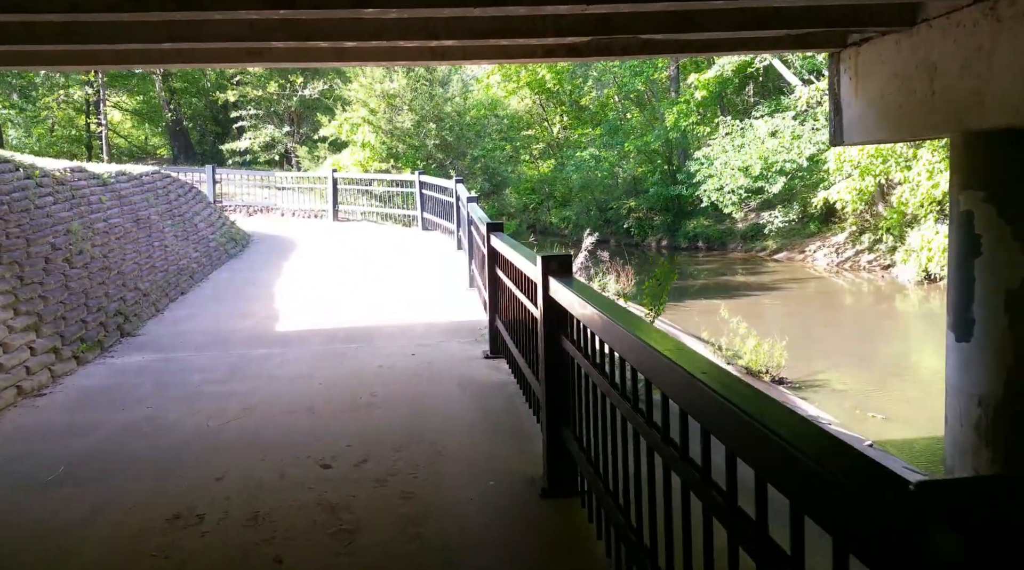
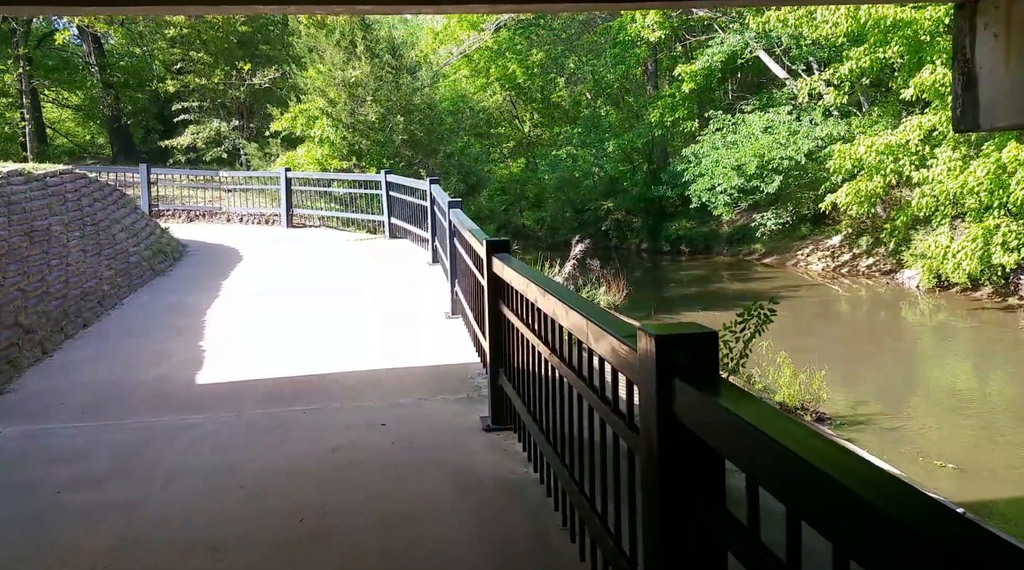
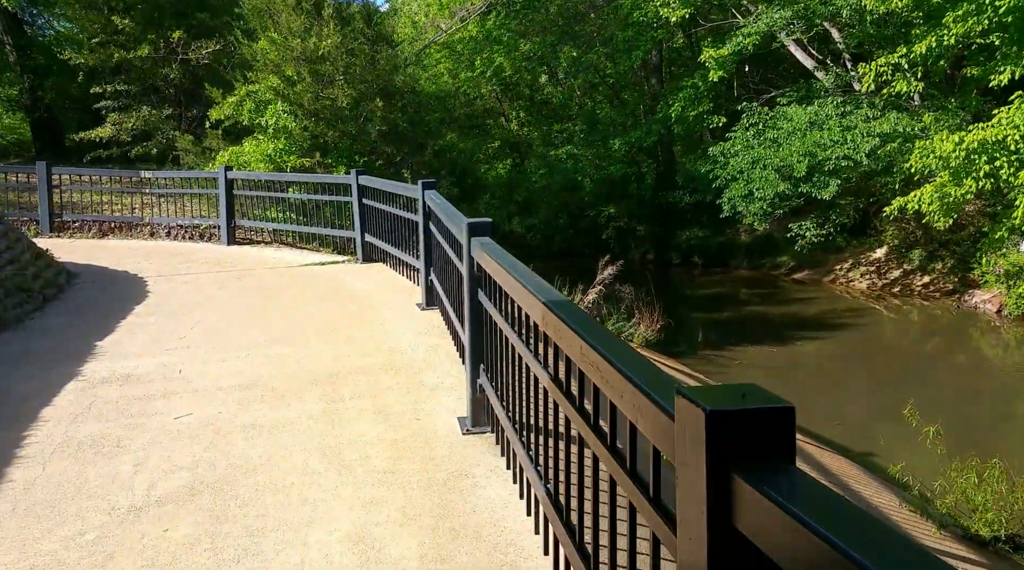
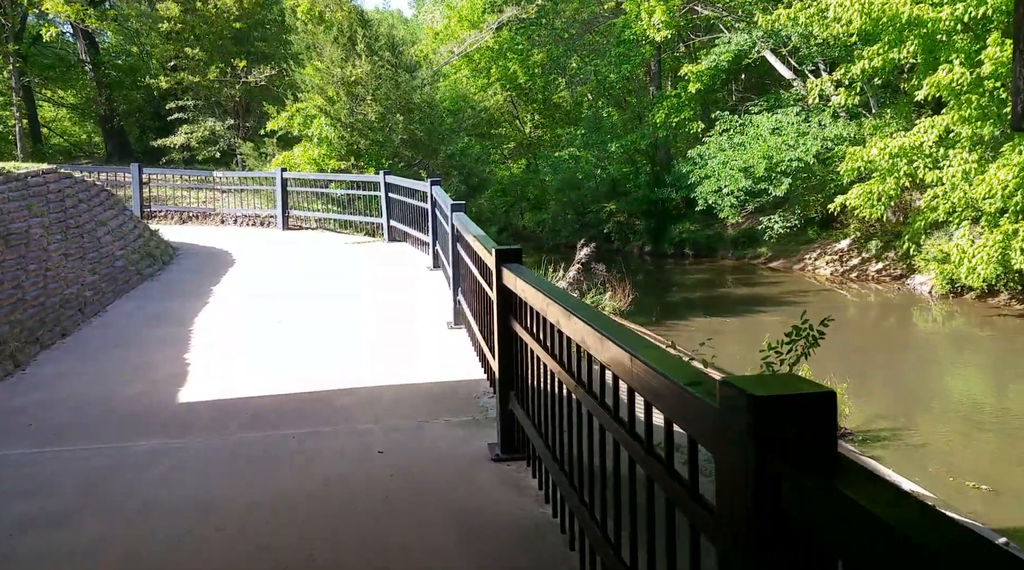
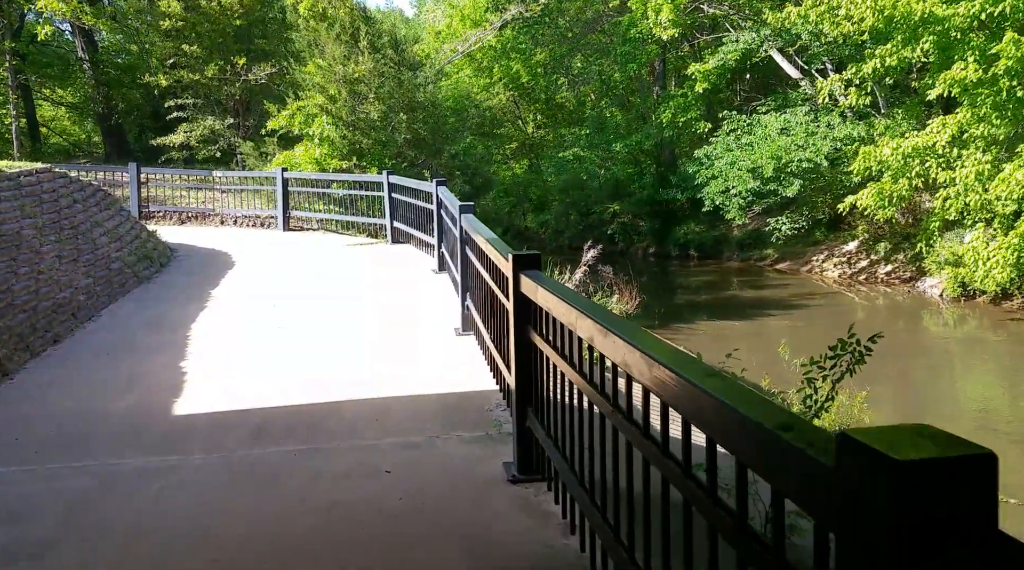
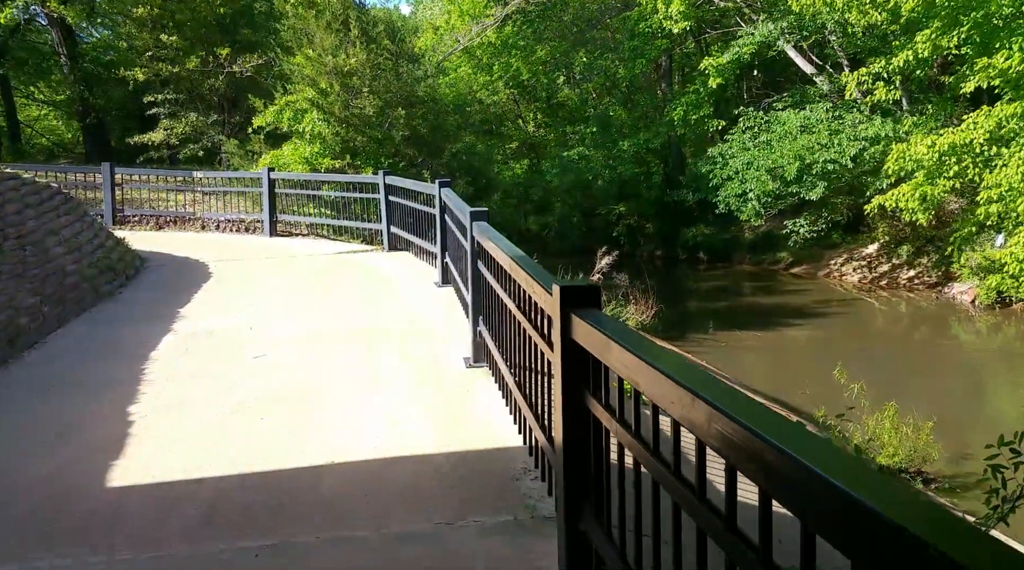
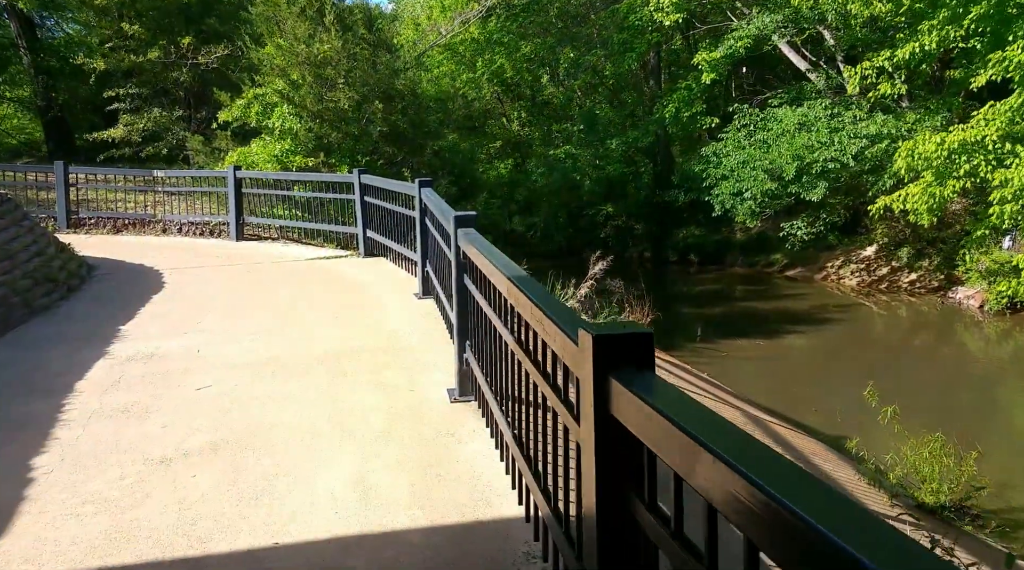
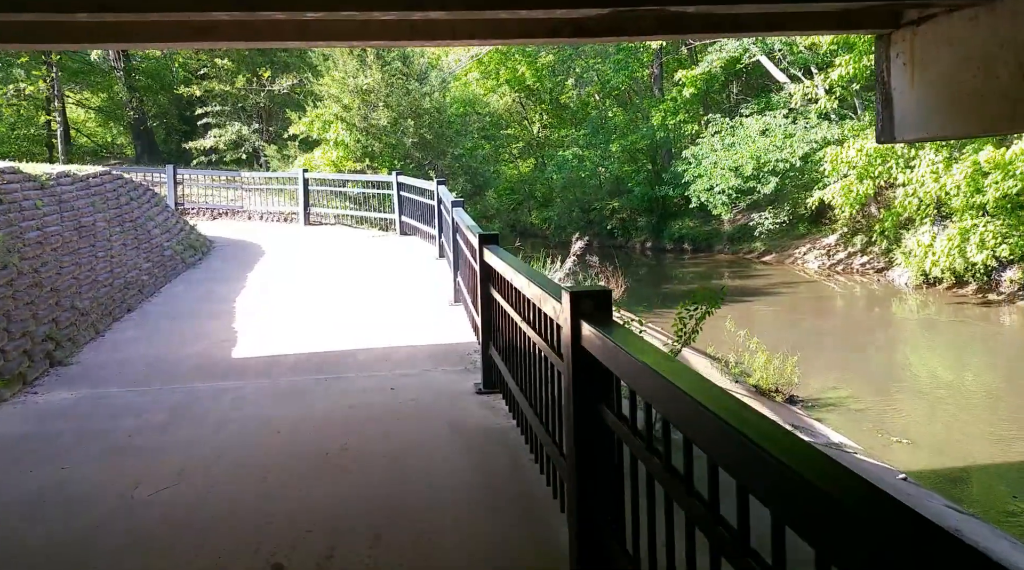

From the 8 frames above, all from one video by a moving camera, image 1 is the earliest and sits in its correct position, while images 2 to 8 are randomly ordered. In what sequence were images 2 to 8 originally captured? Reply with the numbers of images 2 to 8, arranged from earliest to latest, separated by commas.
8, 2, 4, 5, 6, 7, 3
